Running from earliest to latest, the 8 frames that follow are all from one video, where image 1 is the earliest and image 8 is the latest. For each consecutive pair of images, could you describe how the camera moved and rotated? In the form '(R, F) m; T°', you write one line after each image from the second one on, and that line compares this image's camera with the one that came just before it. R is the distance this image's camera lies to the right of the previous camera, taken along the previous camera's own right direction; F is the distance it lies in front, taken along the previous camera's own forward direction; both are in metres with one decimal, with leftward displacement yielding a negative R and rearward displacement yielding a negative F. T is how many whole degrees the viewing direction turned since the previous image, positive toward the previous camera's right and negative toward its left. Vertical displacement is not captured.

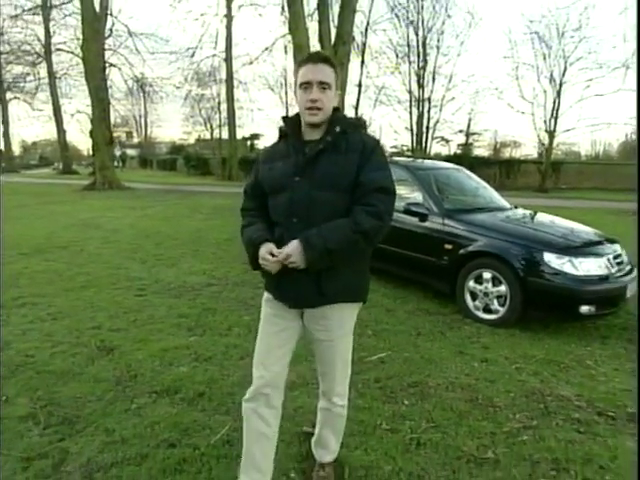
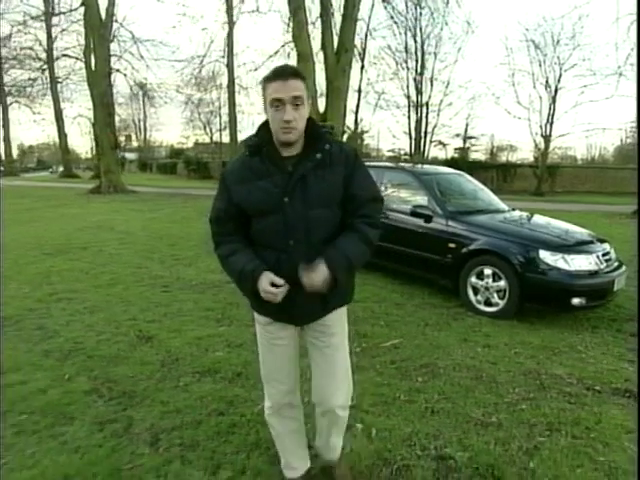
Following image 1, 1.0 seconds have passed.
(-0.3, -0.5) m; 0°
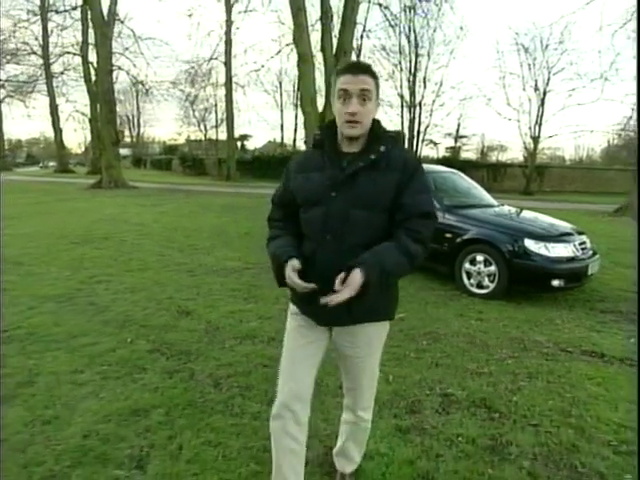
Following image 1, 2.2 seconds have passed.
(-0.4, -0.8) m; +1°
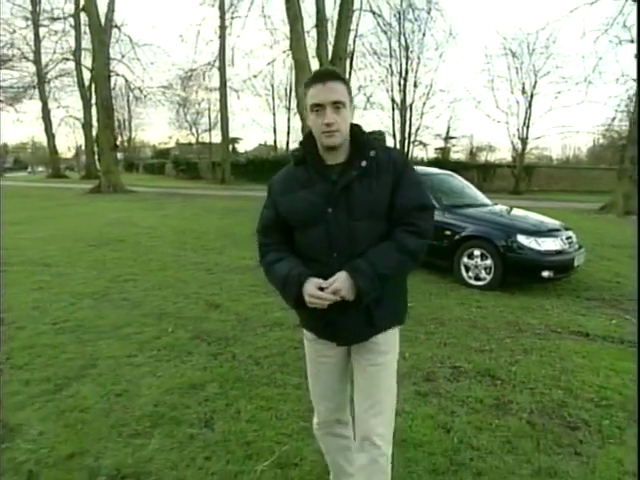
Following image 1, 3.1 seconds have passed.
(-0.4, -0.6) m; +1°
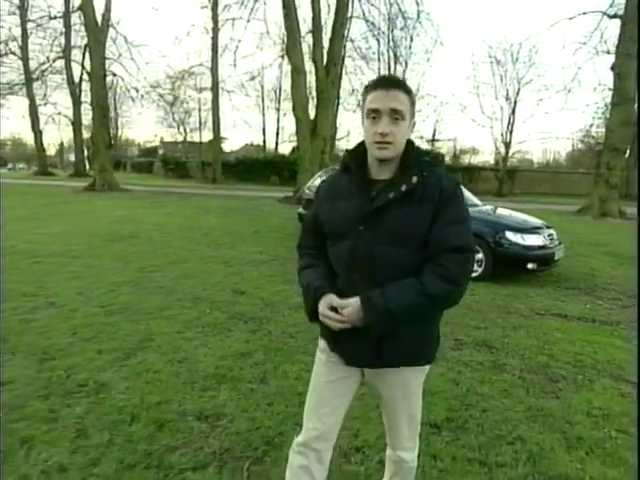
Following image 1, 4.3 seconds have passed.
(-0.5, -0.8) m; +2°
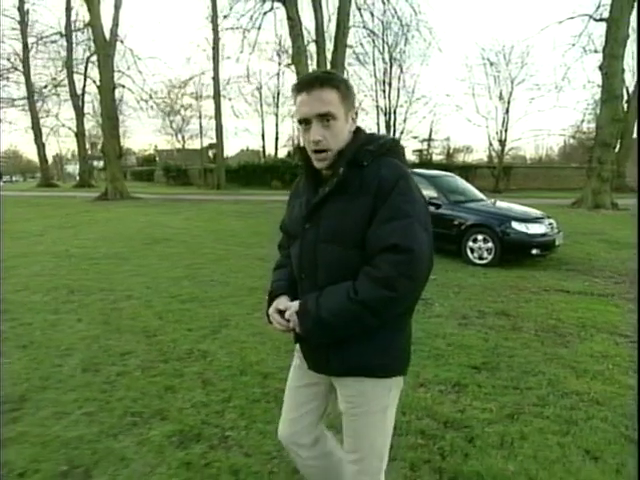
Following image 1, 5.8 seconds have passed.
(-0.7, -1.1) m; +1°
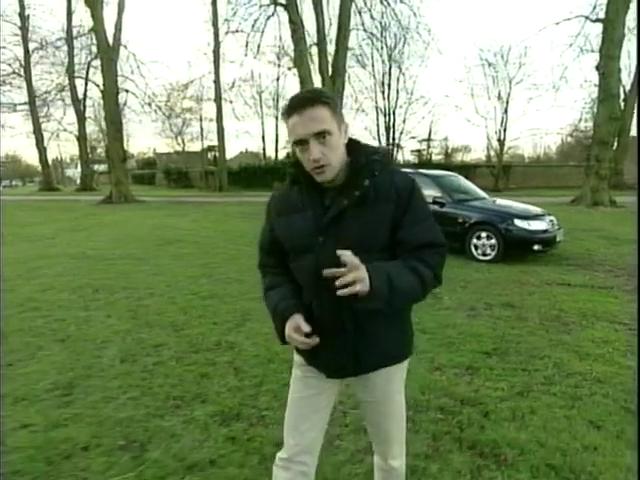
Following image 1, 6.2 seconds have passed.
(-0.3, -0.4) m; 0°
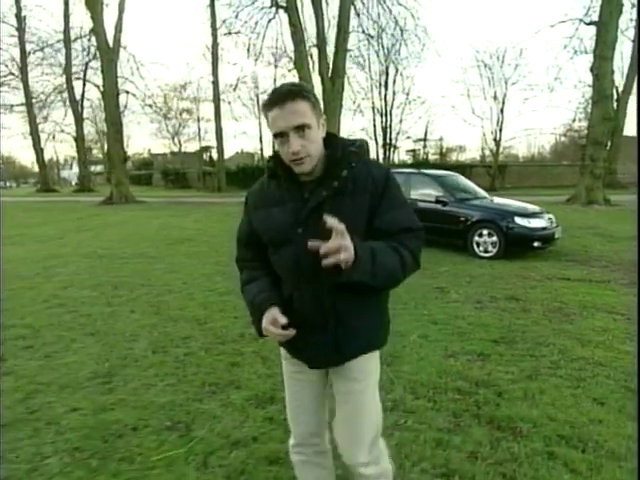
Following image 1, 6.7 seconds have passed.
(-0.3, -0.3) m; +1°
